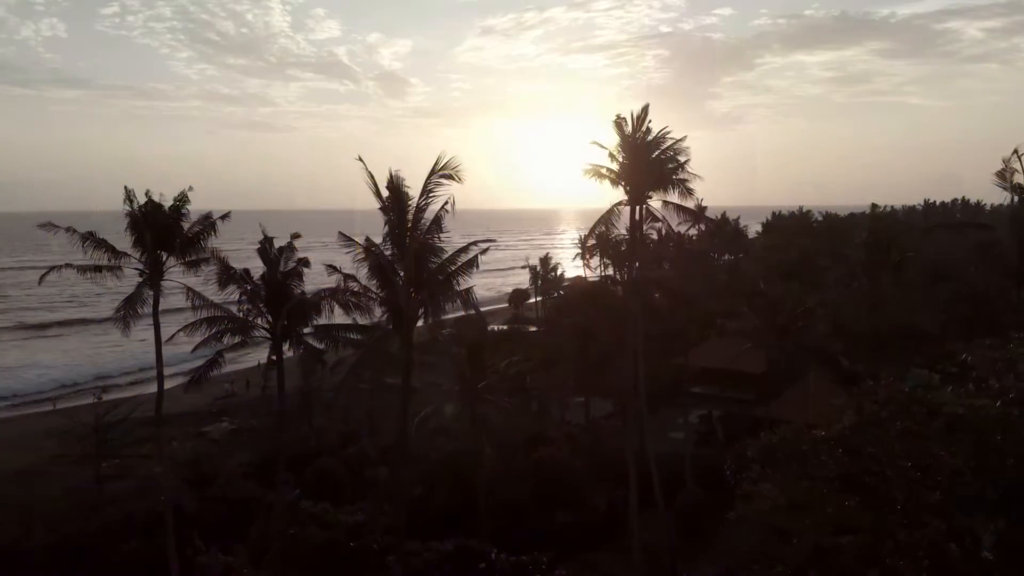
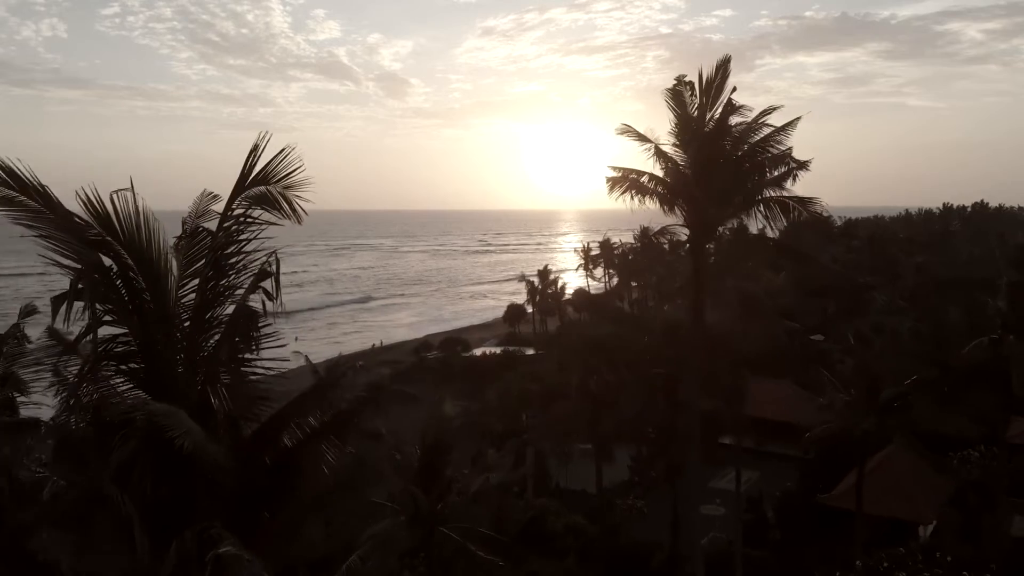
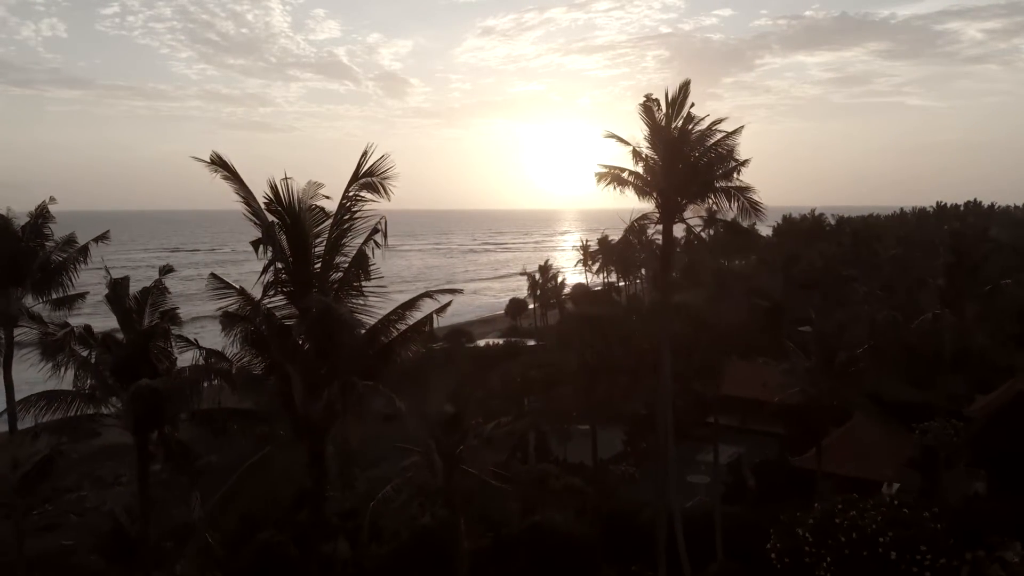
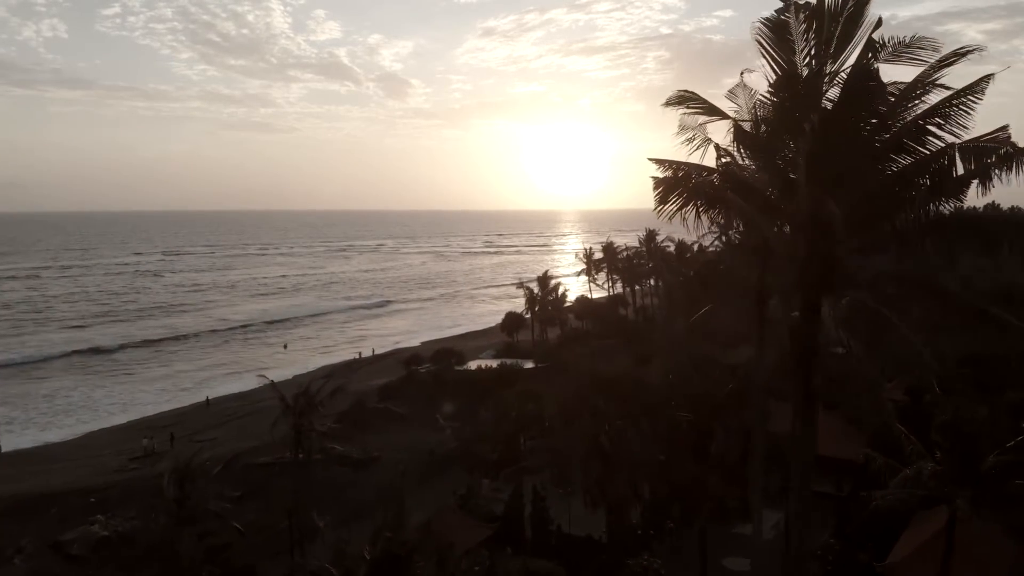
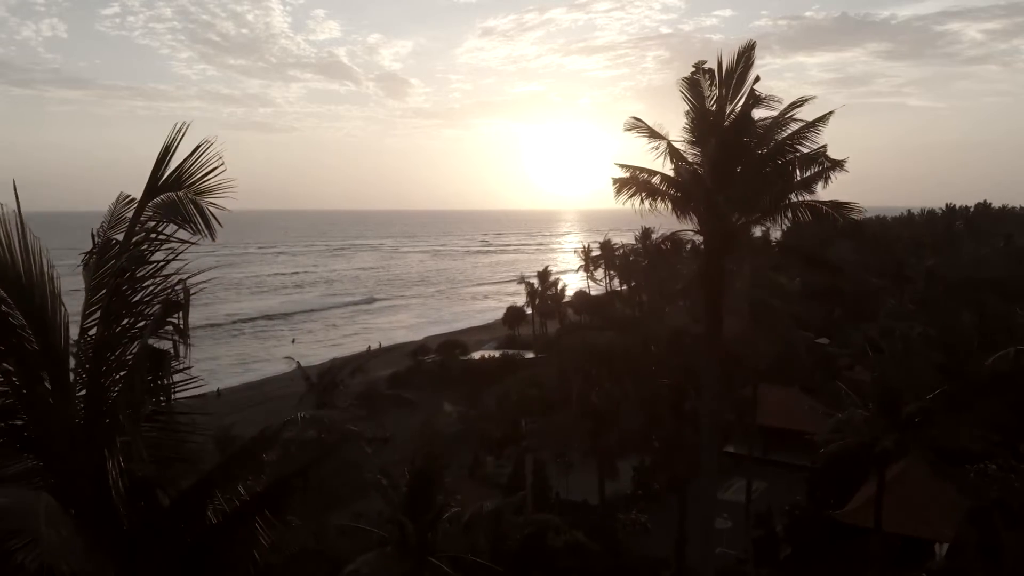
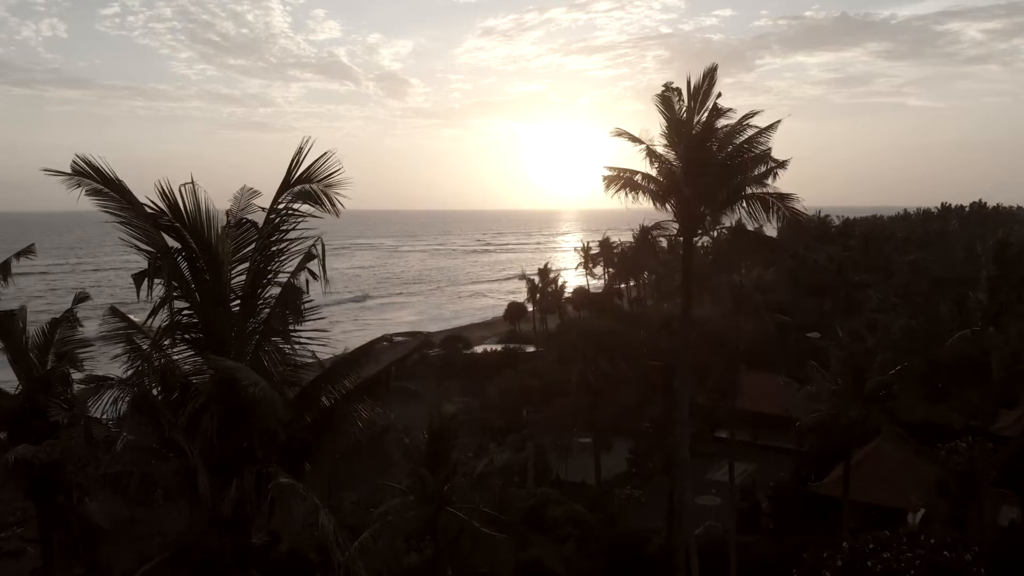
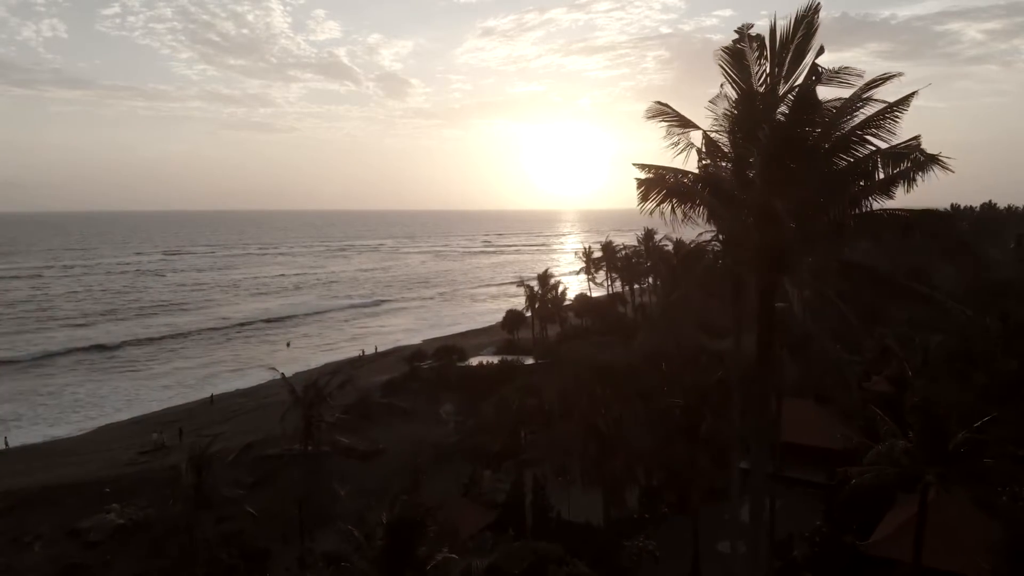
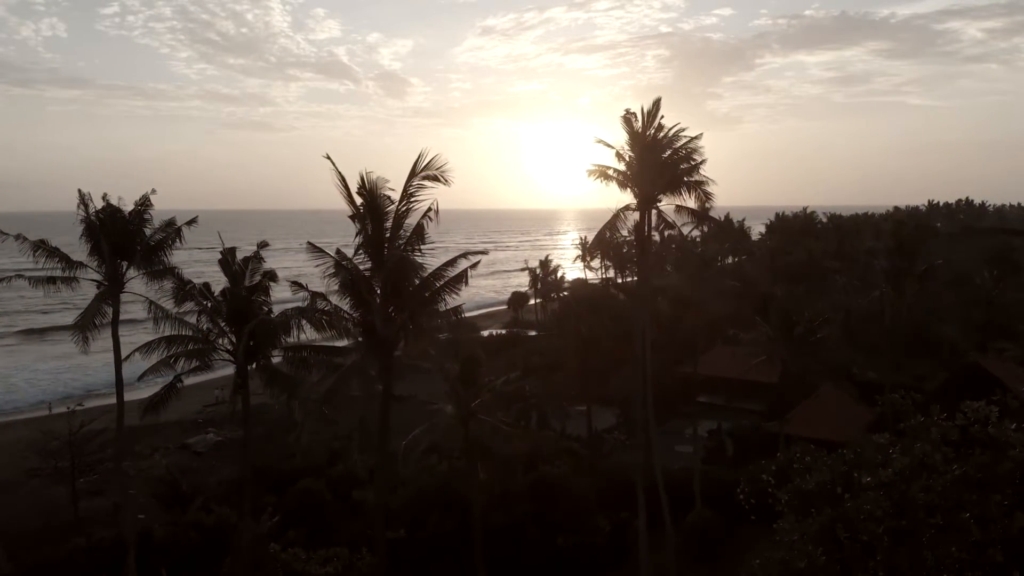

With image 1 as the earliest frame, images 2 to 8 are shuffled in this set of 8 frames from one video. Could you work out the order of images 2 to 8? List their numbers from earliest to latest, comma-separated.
8, 3, 6, 2, 5, 7, 4
